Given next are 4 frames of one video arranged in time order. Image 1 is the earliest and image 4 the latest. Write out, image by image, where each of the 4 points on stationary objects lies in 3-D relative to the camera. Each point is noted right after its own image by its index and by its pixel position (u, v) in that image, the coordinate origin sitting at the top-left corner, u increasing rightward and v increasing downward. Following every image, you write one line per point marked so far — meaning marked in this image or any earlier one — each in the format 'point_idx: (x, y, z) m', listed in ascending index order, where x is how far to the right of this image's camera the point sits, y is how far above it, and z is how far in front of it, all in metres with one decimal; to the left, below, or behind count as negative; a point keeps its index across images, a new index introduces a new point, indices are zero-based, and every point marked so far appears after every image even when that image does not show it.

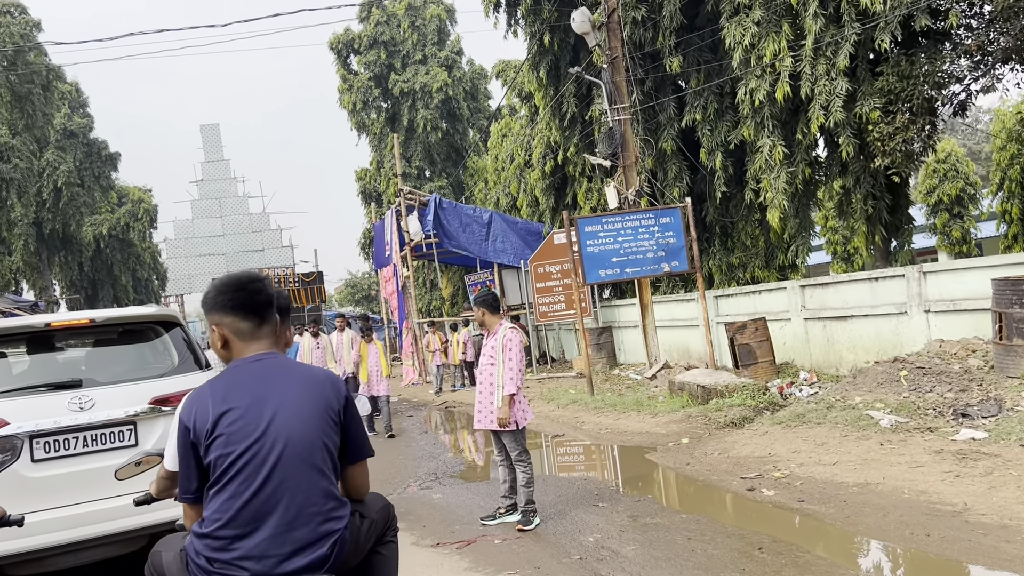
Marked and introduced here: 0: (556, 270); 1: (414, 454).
0: (+0.9, +0.4, +15.4) m
1: (-1.1, -1.8, +8.5) m
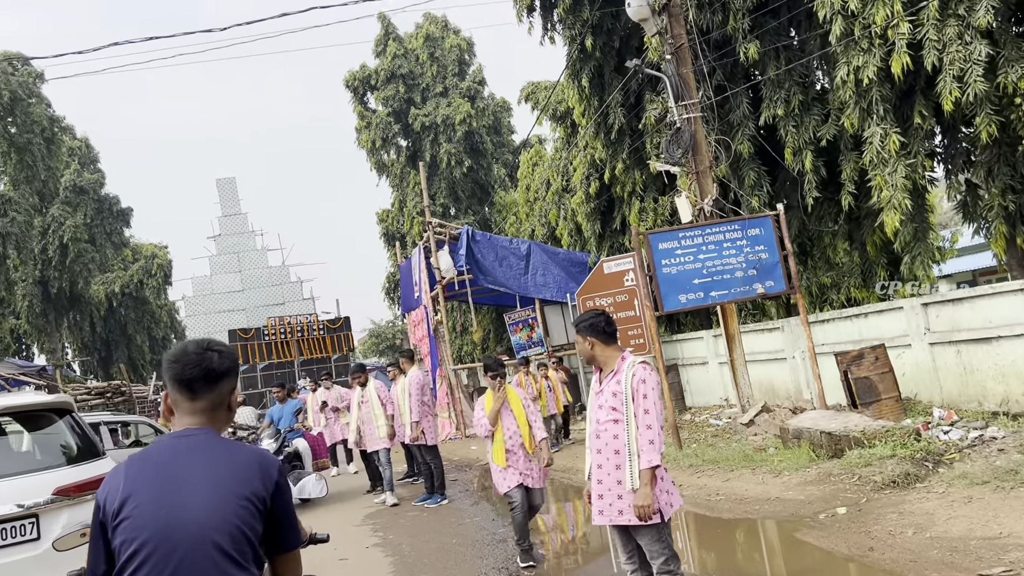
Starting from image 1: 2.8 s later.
0: (+1.7, -0.3, +13.6) m
1: (-0.4, -2.2, +6.6) m
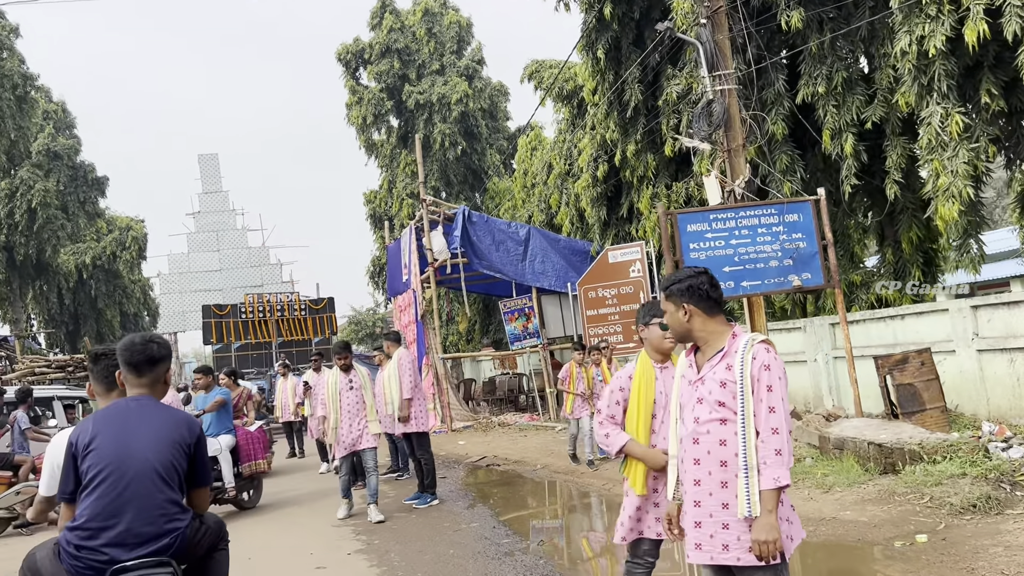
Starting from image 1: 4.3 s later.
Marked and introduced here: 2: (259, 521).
0: (+1.6, -0.1, +12.7) m
1: (-0.3, -1.9, +5.7) m
2: (-2.5, -2.3, +7.6) m
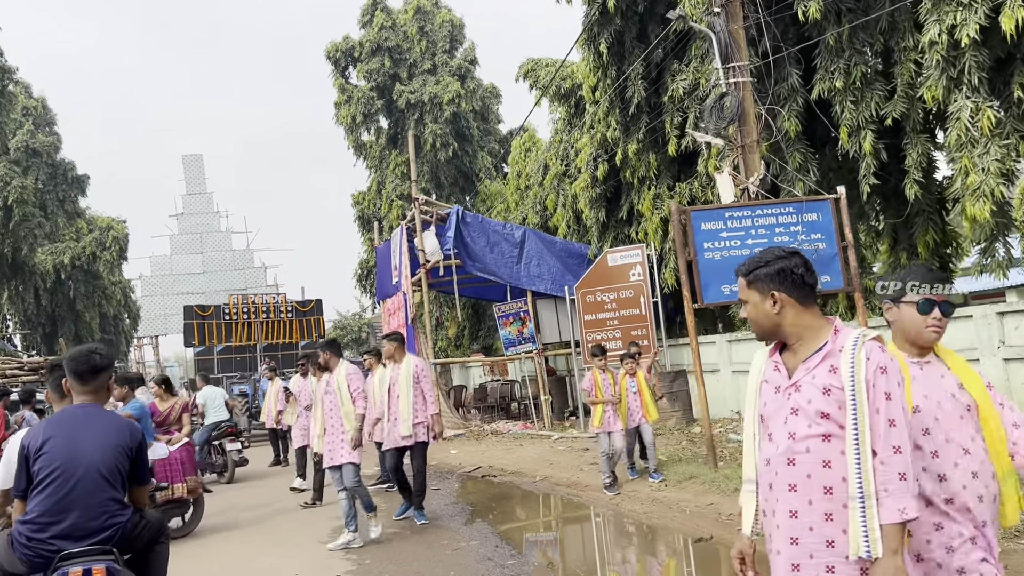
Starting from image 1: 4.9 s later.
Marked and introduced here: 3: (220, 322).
0: (+1.6, -0.2, +12.3) m
1: (-0.3, -1.9, +5.2) m
2: (-2.5, -2.3, +7.0) m
3: (-7.0, -0.8, +18.3) m
